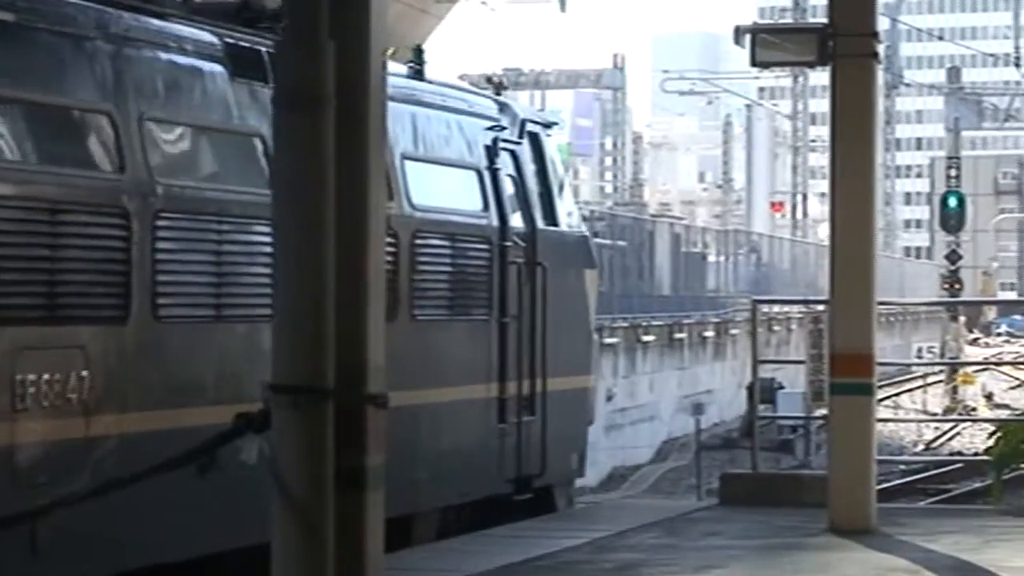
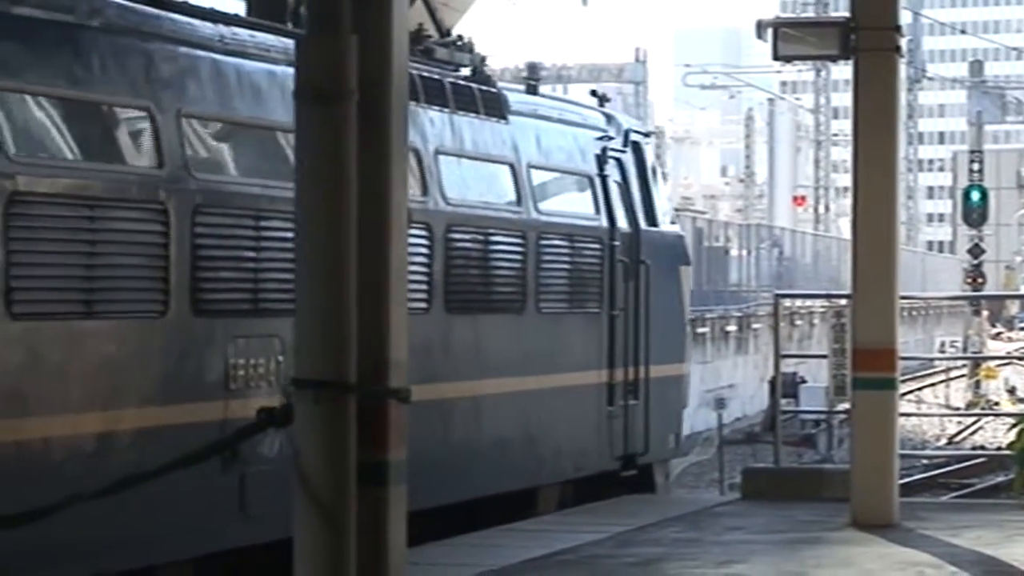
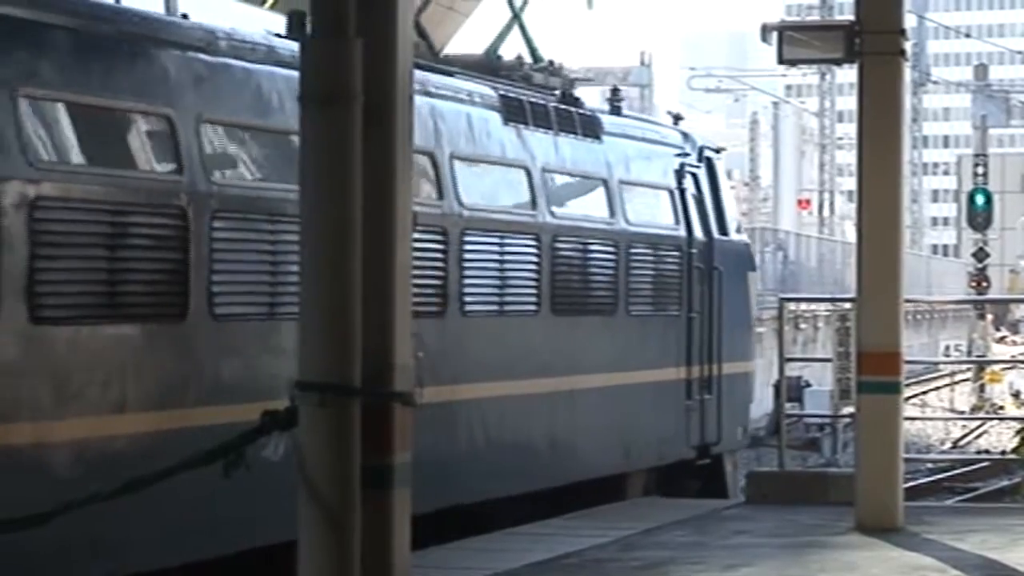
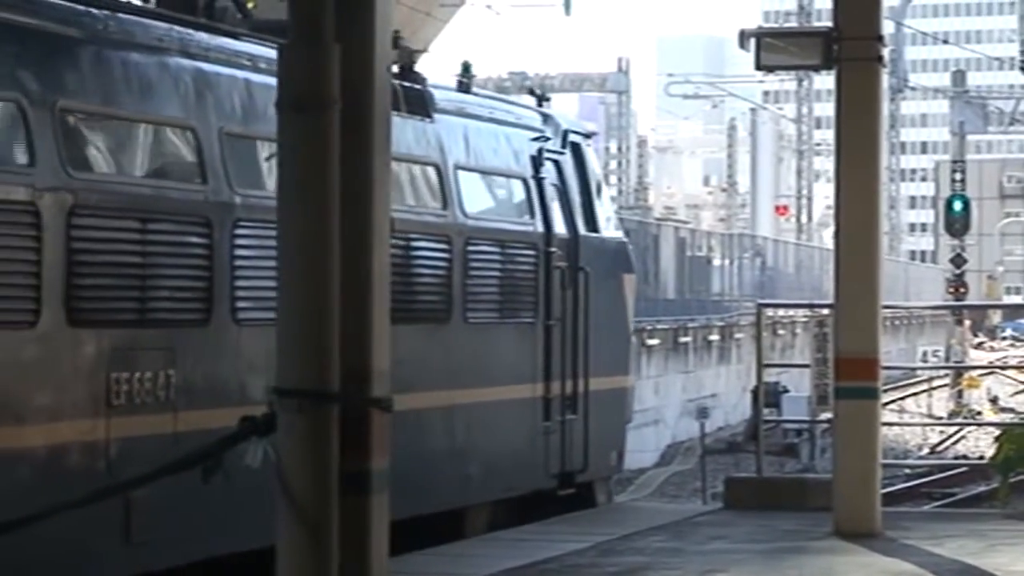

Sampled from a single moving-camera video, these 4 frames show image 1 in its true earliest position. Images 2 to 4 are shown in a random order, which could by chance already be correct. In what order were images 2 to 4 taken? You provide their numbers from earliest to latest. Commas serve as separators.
4, 2, 3
